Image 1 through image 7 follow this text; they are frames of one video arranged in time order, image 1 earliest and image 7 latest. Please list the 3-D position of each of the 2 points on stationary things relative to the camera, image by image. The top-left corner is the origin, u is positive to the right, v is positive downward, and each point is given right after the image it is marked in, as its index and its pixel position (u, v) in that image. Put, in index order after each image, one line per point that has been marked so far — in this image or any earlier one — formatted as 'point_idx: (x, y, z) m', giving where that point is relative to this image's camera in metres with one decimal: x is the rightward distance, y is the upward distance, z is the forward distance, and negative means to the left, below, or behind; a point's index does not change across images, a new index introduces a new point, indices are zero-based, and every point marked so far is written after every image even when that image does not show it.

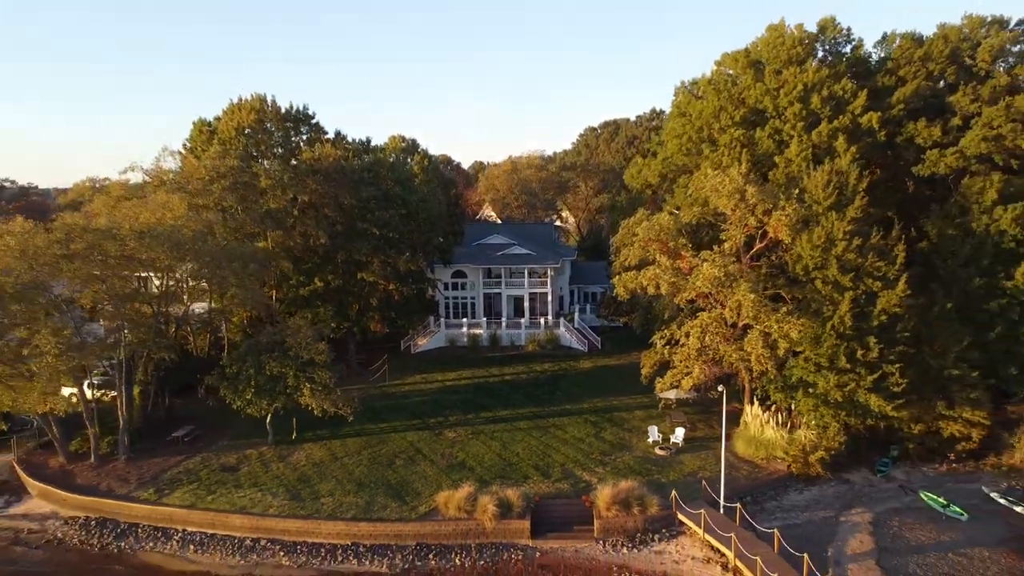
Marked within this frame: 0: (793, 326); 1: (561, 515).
0: (+7.8, -1.0, +17.8) m
1: (+1.4, -6.1, +17.4) m
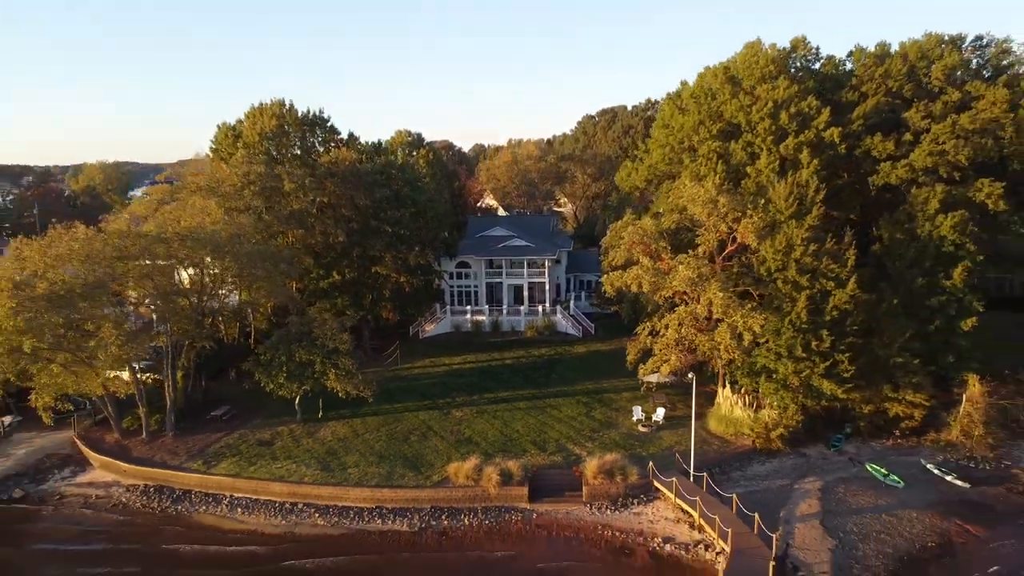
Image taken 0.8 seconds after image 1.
0: (+7.8, -1.0, +20.4) m
1: (+1.4, -6.1, +20.3) m
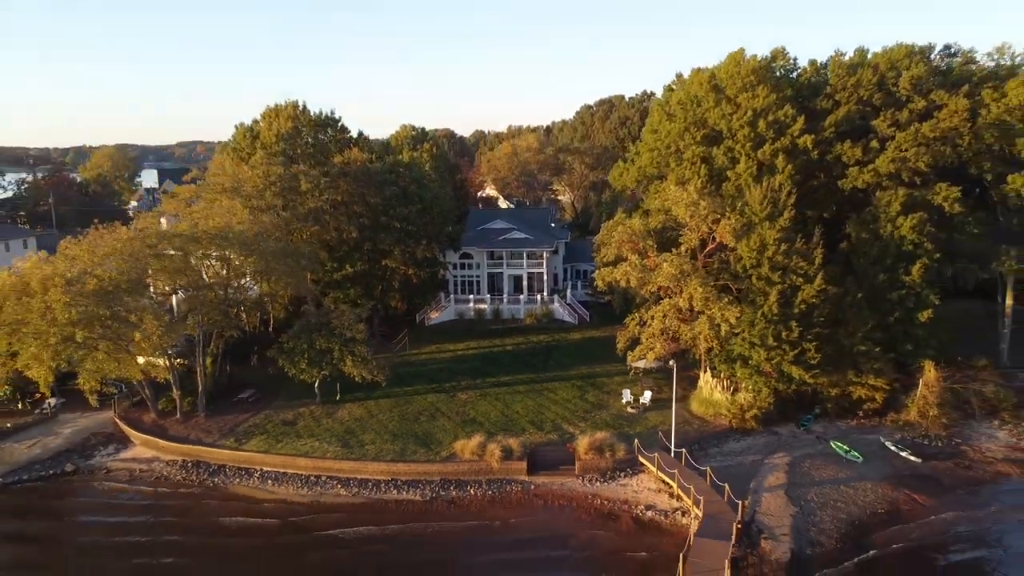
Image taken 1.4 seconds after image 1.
0: (+7.8, -0.9, +22.7) m
1: (+1.4, -6.0, +22.7) m
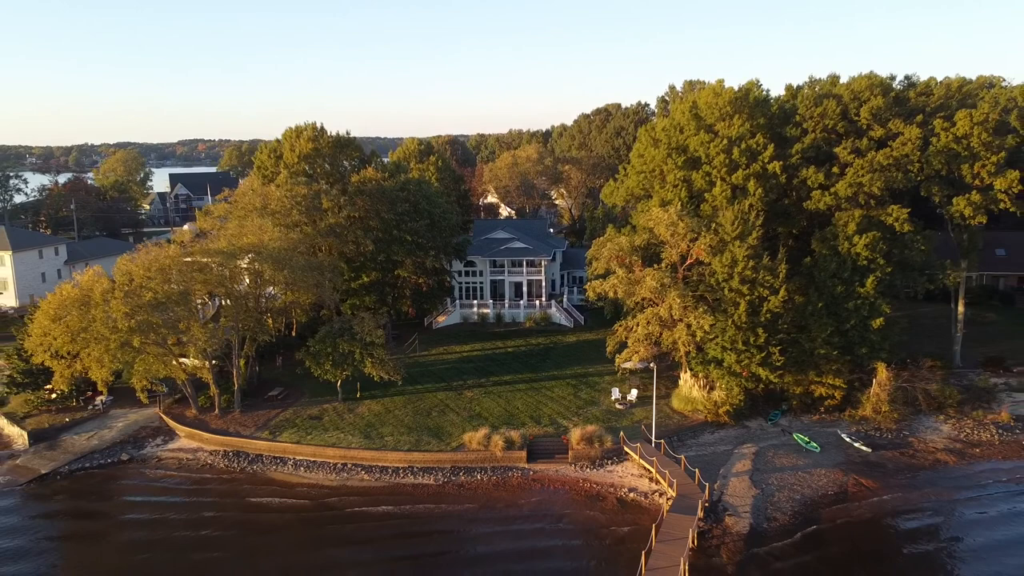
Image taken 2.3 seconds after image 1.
0: (+7.8, -1.3, +25.9) m
1: (+1.4, -6.4, +25.9) m
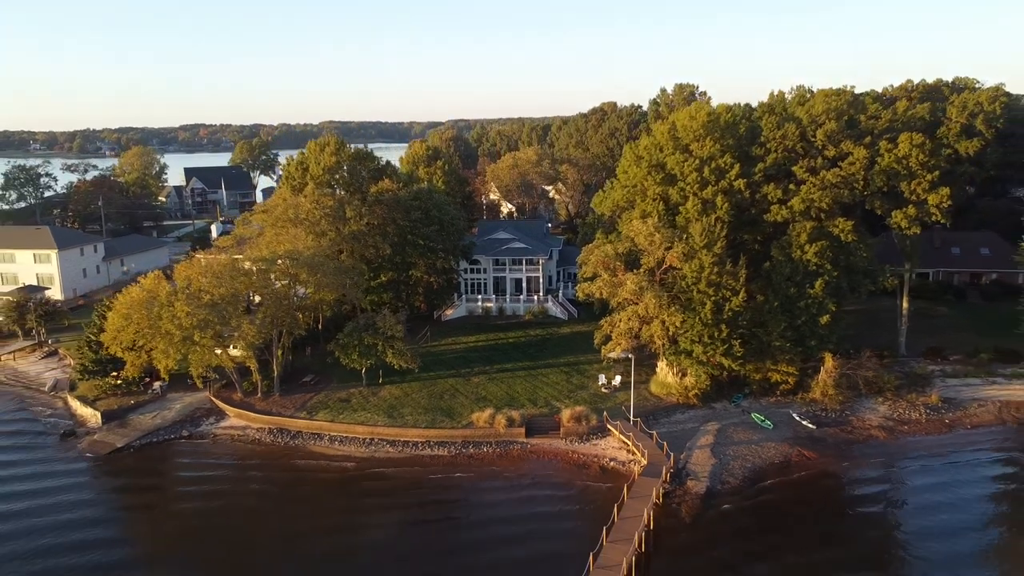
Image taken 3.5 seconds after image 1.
0: (+7.8, -1.4, +30.6) m
1: (+1.5, -6.5, +30.7) m
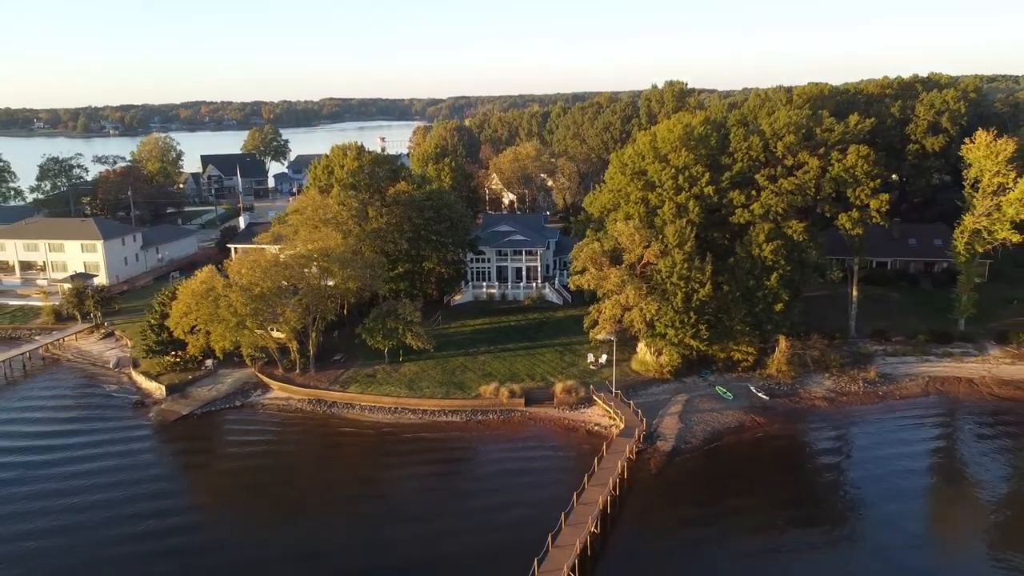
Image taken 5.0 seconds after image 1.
0: (+7.9, -1.0, +36.2) m
1: (+1.6, -6.2, +36.5) m
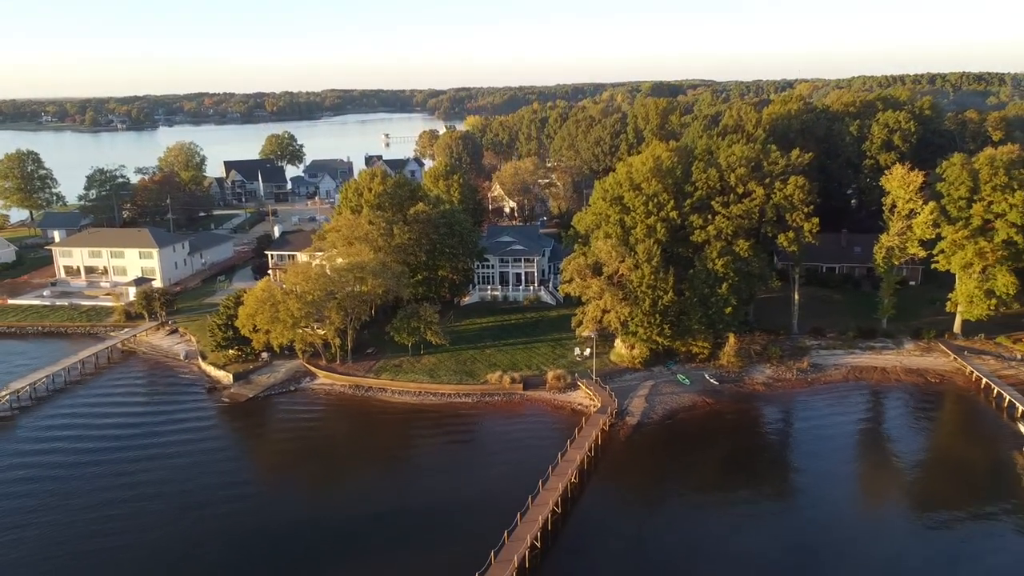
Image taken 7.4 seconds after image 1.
0: (+8.0, -1.6, +45.0) m
1: (+1.6, -6.7, +45.4) m
